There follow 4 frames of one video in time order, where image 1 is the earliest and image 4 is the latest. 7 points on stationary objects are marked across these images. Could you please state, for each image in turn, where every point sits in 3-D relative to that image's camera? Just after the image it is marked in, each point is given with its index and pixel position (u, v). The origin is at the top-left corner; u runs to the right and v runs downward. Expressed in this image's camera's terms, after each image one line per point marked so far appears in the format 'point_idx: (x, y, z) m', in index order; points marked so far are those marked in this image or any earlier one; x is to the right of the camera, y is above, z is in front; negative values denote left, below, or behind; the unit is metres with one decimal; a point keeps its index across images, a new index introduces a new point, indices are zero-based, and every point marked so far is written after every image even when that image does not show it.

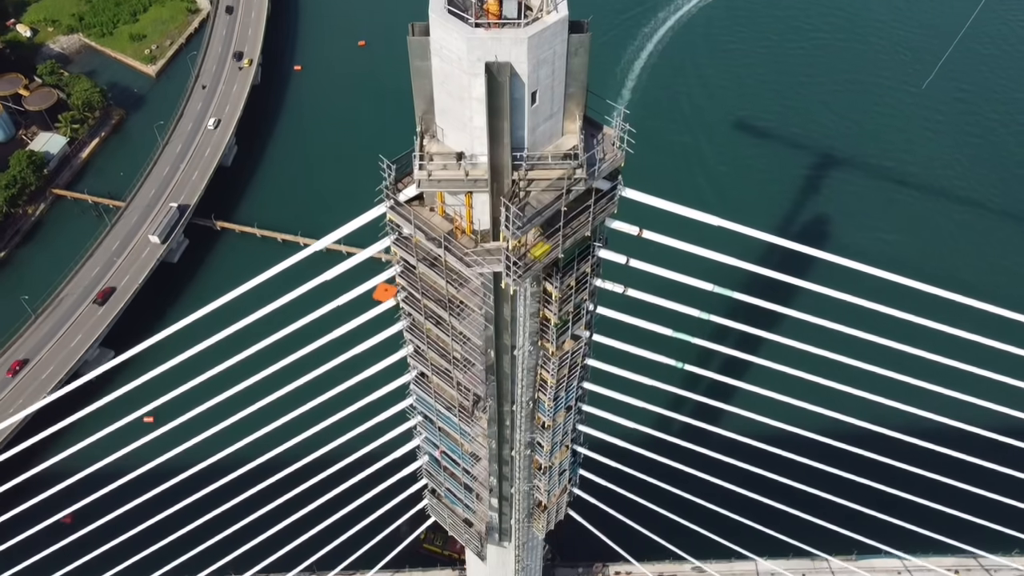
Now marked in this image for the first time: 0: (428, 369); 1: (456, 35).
0: (-1.5, -1.5, +14.9) m
1: (-0.6, +2.9, +9.3) m
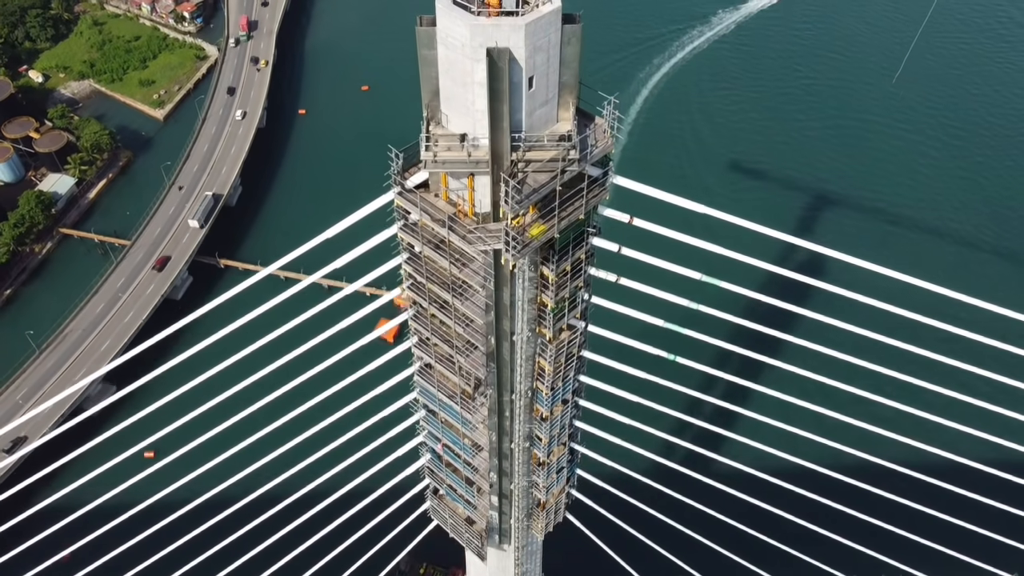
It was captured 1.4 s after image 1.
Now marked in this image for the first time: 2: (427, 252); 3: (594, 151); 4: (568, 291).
0: (-1.5, -1.3, +15.7) m
1: (-0.7, +3.4, +10.4) m
2: (-1.4, +0.6, +13.4) m
3: (+1.2, +2.0, +12.0) m
4: (+1.0, -0.1, +13.9) m
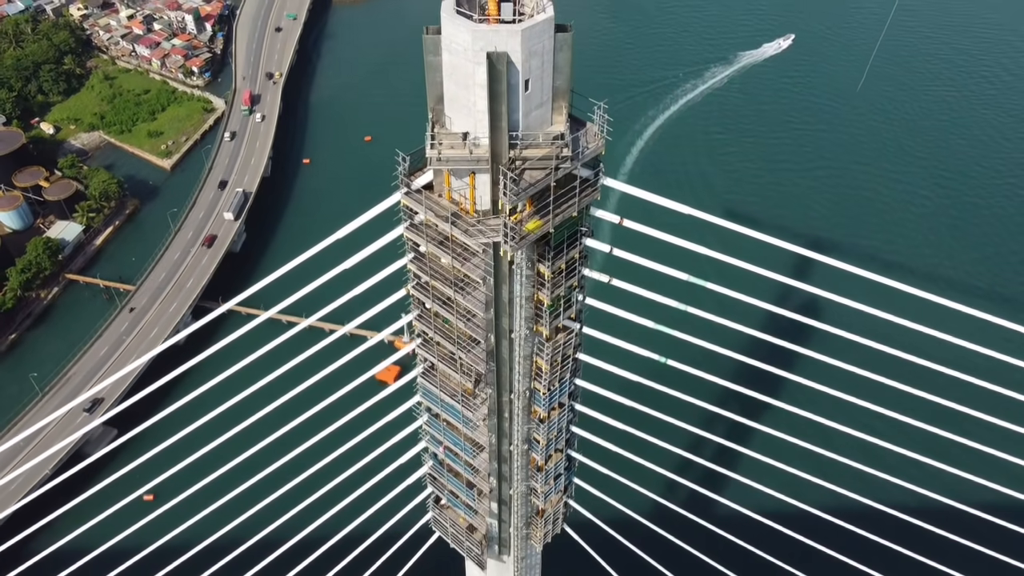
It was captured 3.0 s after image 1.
0: (-1.6, -1.4, +16.5) m
1: (-0.7, +3.7, +11.5) m
2: (-1.4, +0.7, +14.4) m
3: (+1.2, +2.2, +13.0) m
4: (+0.9, 0.0, +14.8) m
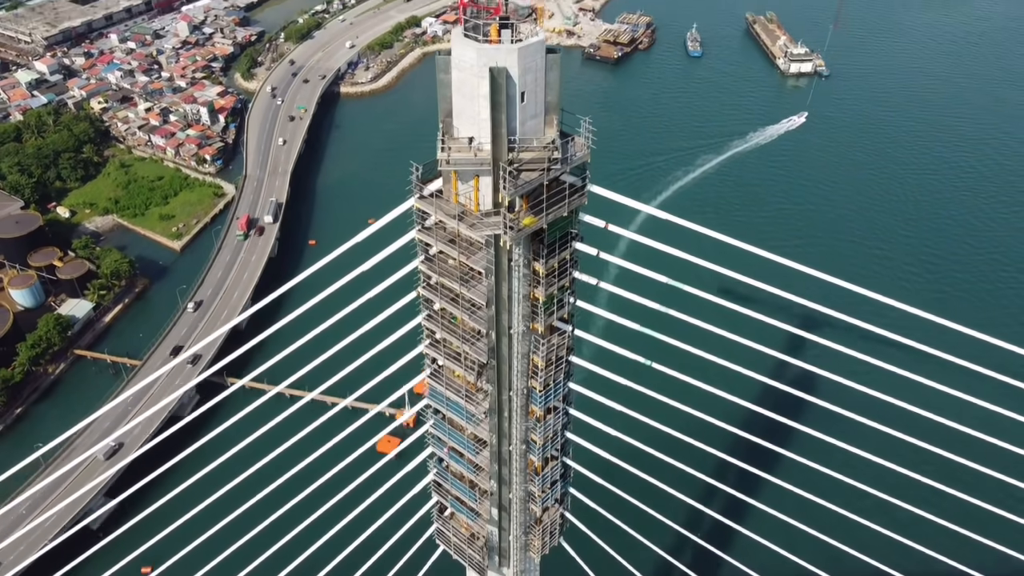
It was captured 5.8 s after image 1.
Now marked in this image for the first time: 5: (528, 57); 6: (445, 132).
0: (-1.6, -1.5, +18.3) m
1: (-0.7, +4.1, +13.9) m
2: (-1.5, +0.8, +16.4) m
3: (+1.2, +2.5, +15.2) m
4: (+0.9, 0.0, +16.8) m
5: (+0.3, +4.0, +14.1) m
6: (-1.3, +2.9, +15.2) m
